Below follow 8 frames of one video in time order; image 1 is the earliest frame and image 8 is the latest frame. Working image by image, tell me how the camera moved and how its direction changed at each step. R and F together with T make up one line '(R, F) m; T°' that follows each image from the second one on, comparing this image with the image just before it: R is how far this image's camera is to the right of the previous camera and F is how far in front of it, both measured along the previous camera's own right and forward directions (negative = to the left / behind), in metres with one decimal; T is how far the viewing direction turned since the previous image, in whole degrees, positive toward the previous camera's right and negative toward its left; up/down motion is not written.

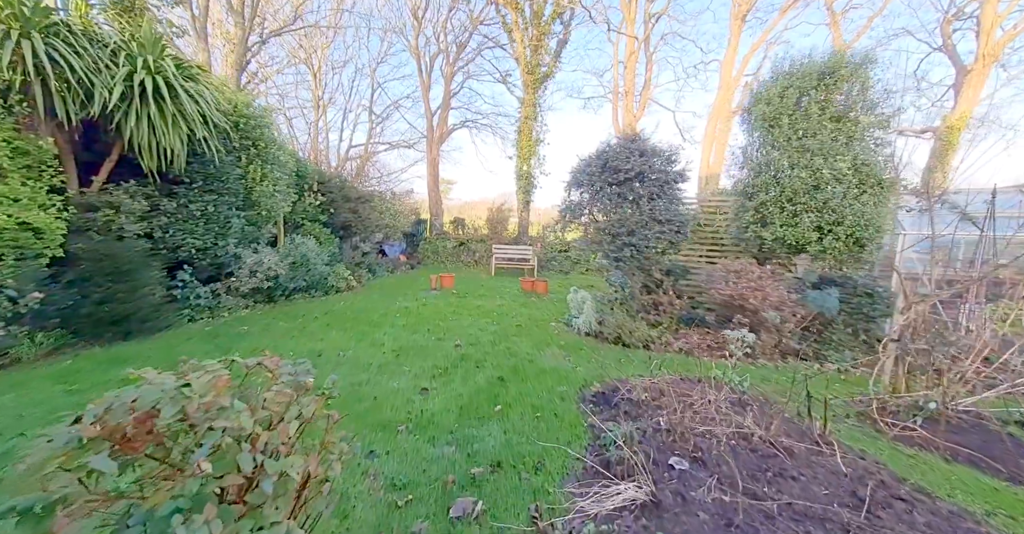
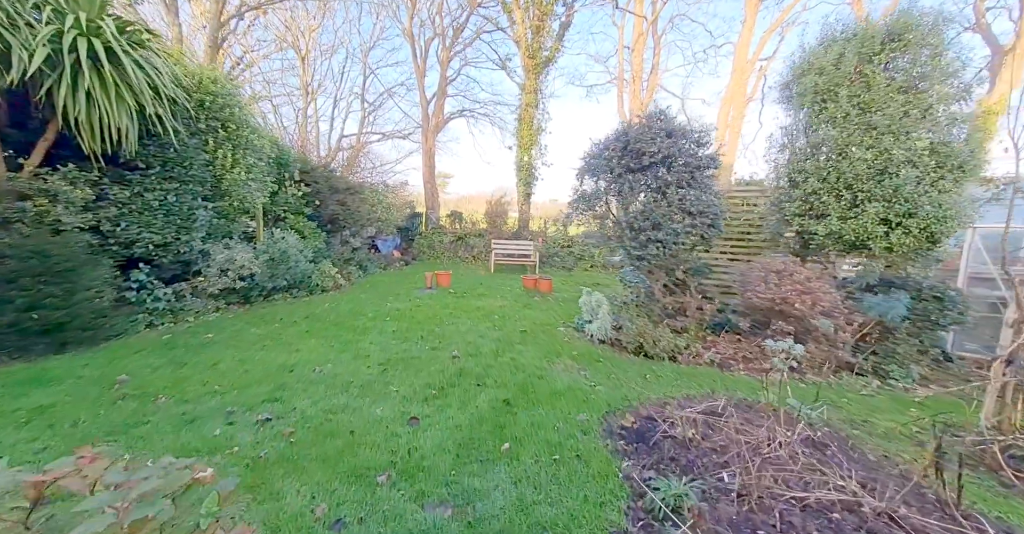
(-0.1, +0.6) m; 0°
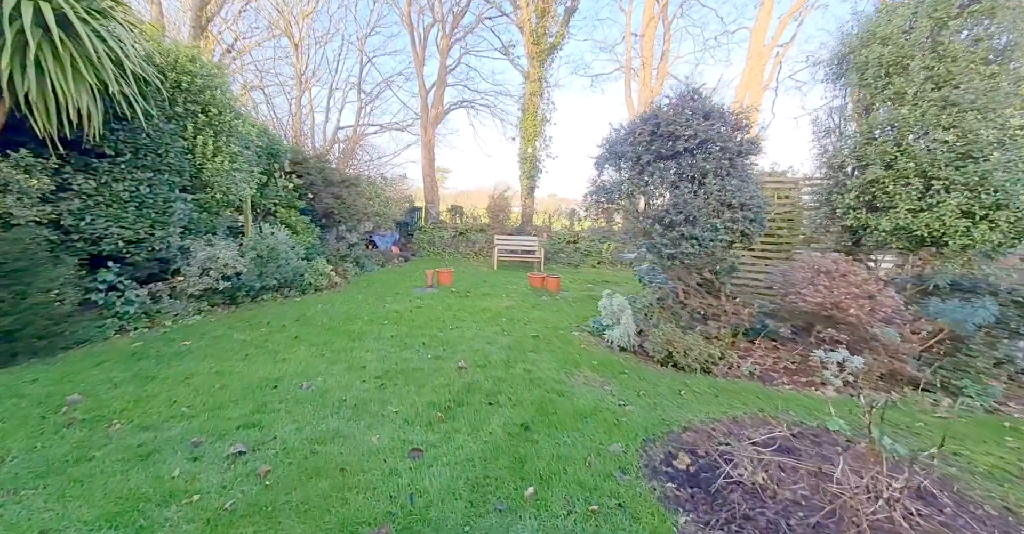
(-0.1, +0.5) m; 0°
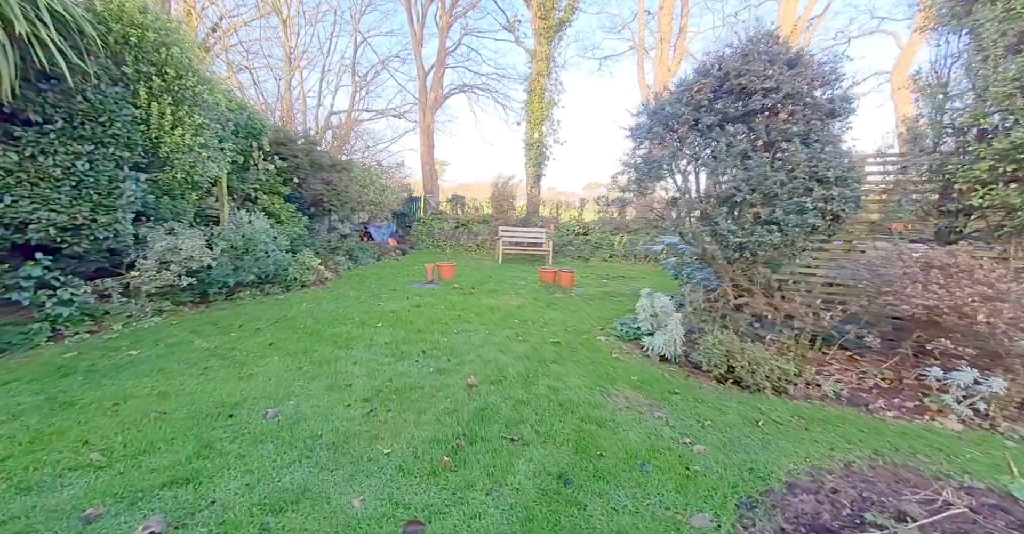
(-0.2, +0.7) m; 0°
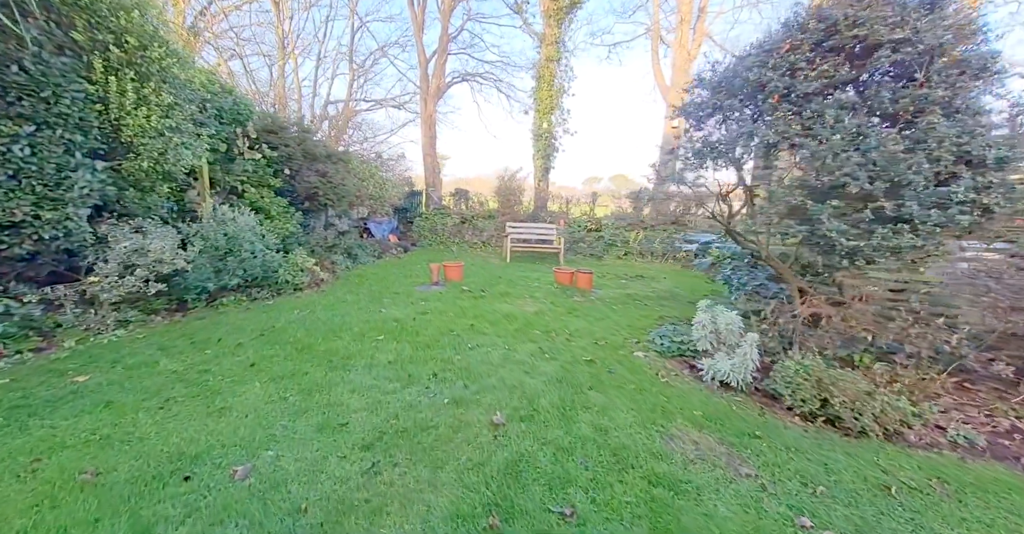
(-0.2, +0.6) m; 0°
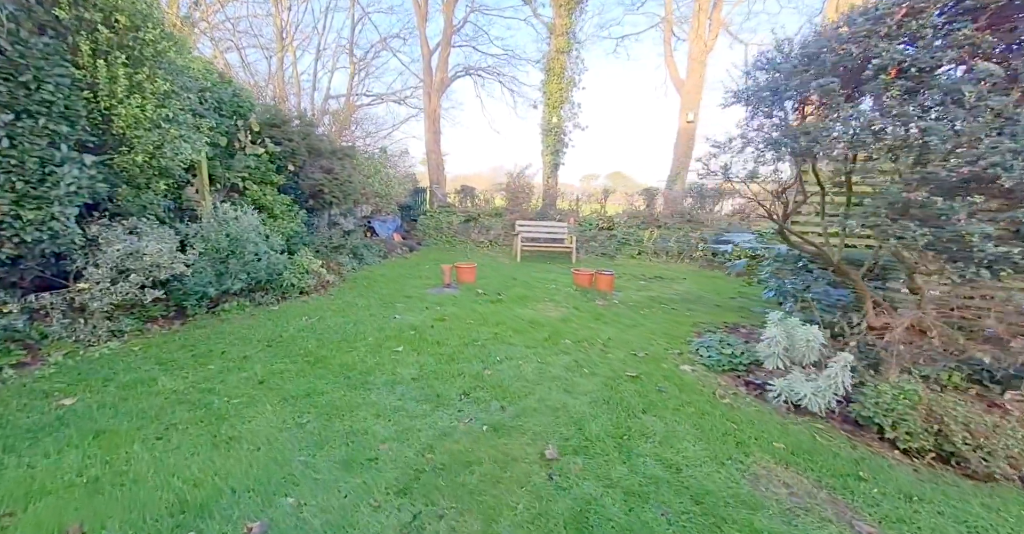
(-0.3, +0.3) m; 0°
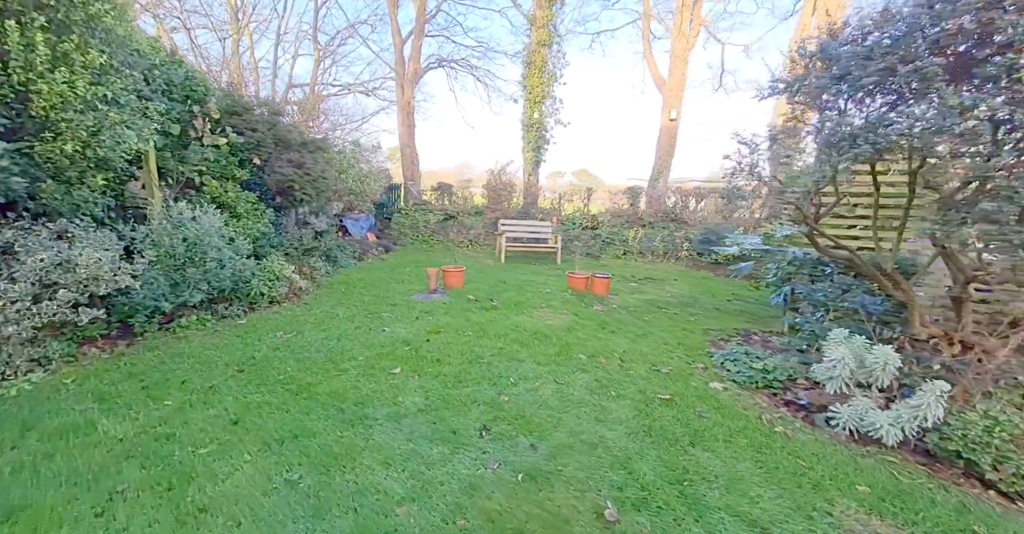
(-0.4, +0.4) m; +5°
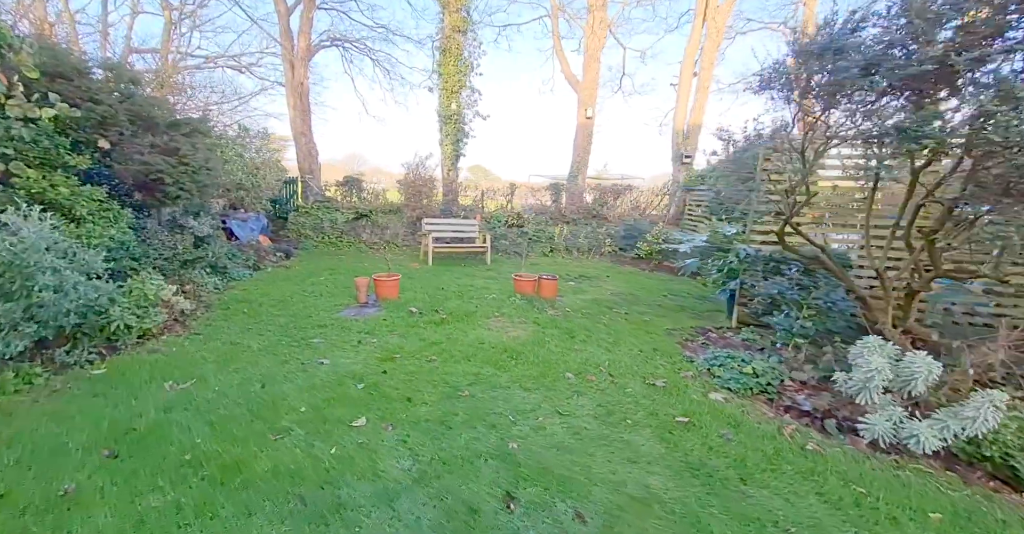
(-0.6, +0.6) m; +14°
